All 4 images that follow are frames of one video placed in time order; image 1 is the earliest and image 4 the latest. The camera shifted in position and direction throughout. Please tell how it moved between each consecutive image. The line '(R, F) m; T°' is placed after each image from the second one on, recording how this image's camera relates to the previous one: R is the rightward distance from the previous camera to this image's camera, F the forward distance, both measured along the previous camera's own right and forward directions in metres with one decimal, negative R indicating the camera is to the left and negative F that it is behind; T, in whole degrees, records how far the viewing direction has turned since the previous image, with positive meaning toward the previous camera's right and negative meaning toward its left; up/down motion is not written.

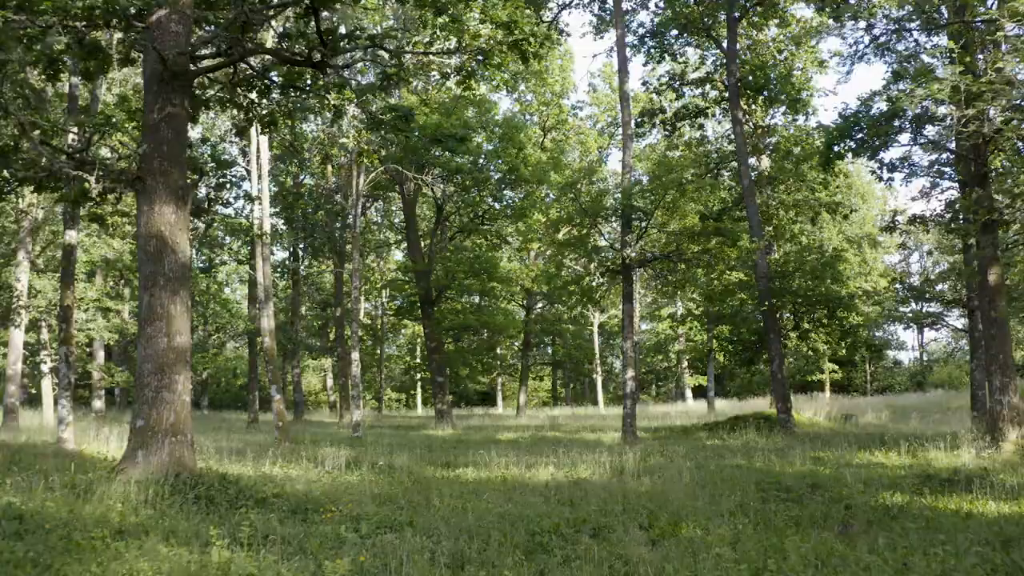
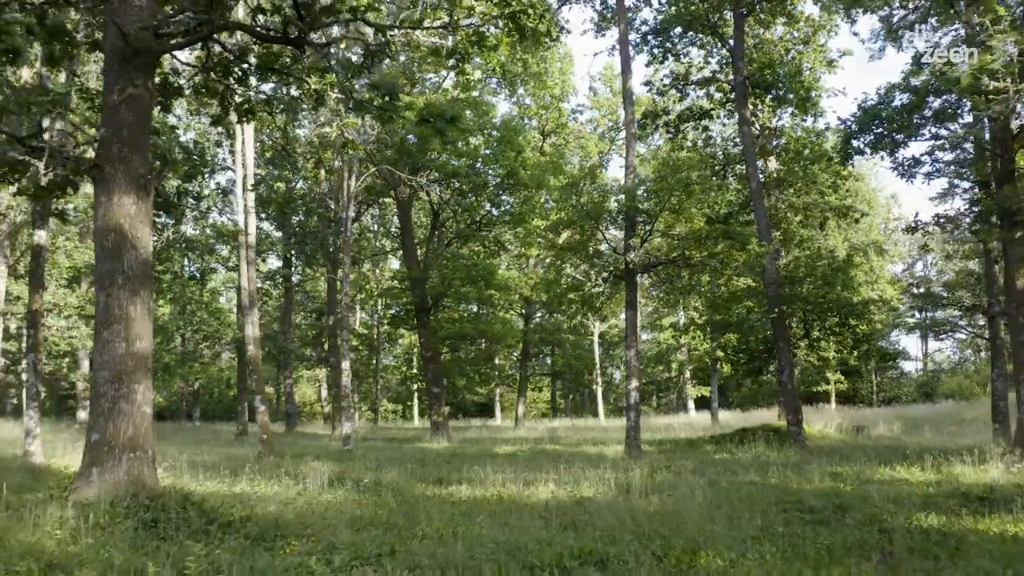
(0.0, +0.7) m; 0°
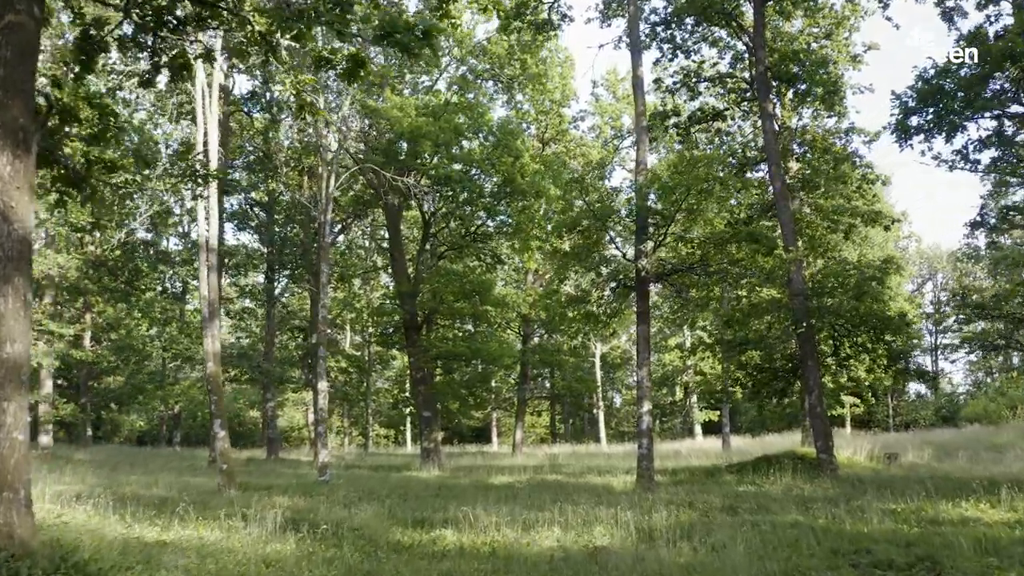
(0.0, +1.6) m; 0°
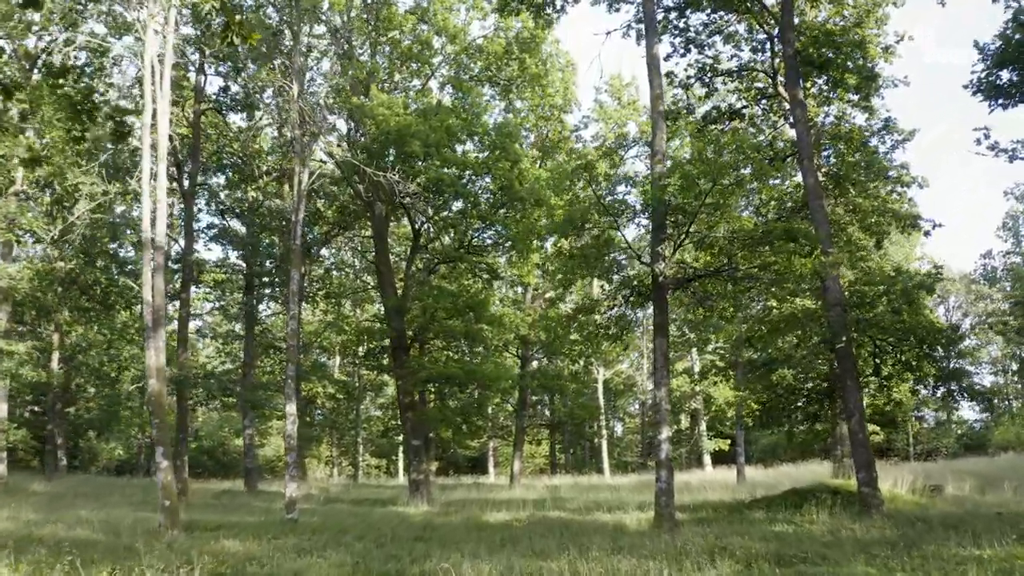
(0.0, +1.7) m; 0°
